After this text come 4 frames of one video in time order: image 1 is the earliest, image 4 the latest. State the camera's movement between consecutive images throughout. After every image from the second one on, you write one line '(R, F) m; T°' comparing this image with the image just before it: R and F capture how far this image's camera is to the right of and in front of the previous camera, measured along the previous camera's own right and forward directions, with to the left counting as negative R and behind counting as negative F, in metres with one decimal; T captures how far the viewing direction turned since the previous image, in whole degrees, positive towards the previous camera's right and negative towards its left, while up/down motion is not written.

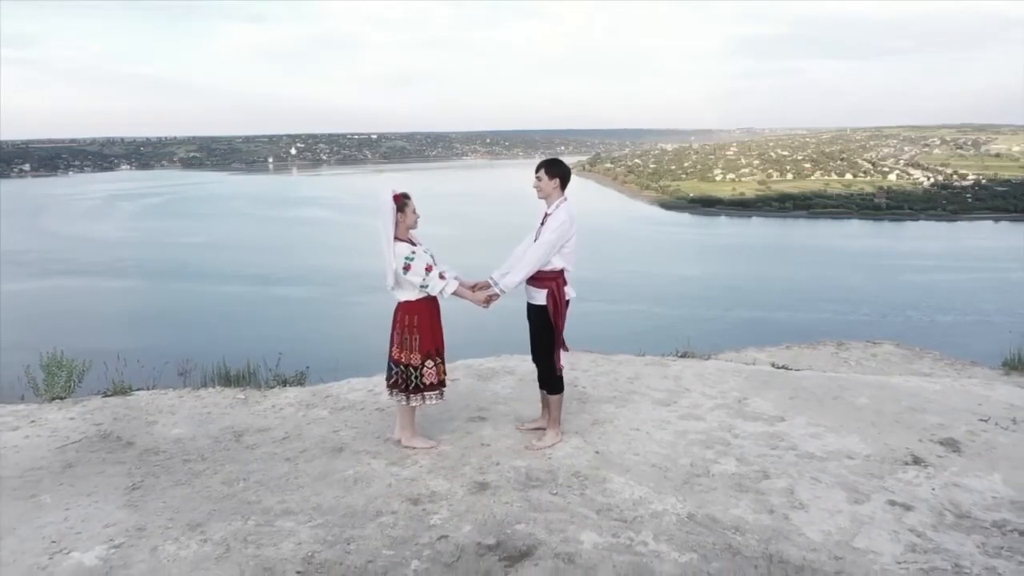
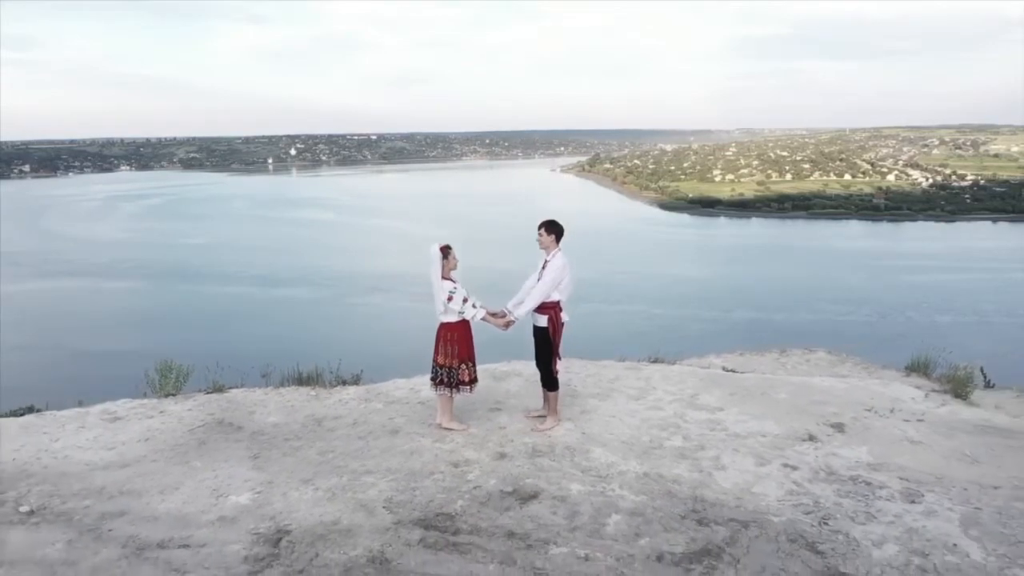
(0.0, -0.8) m; 0°
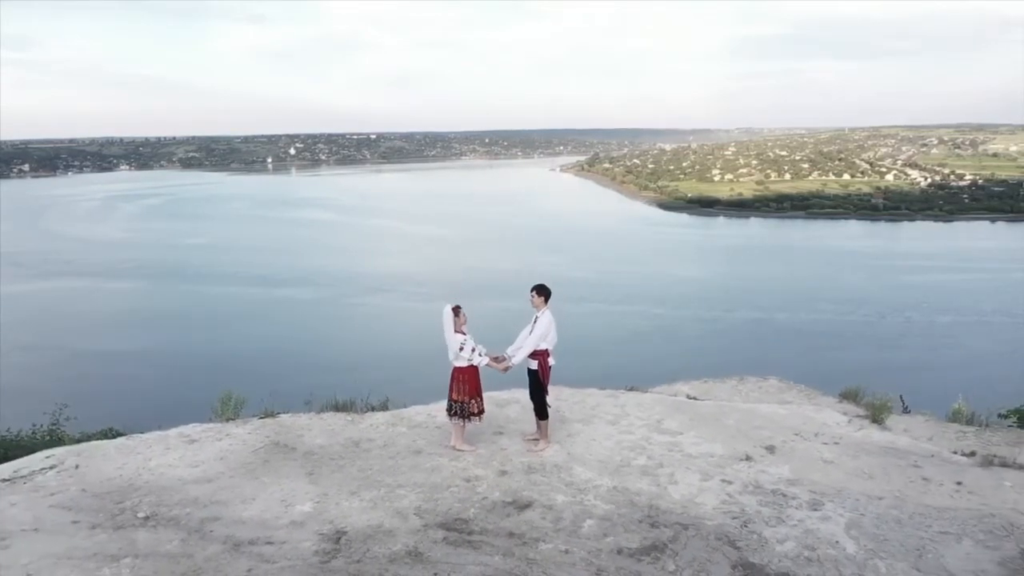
(0.0, -0.8) m; 0°
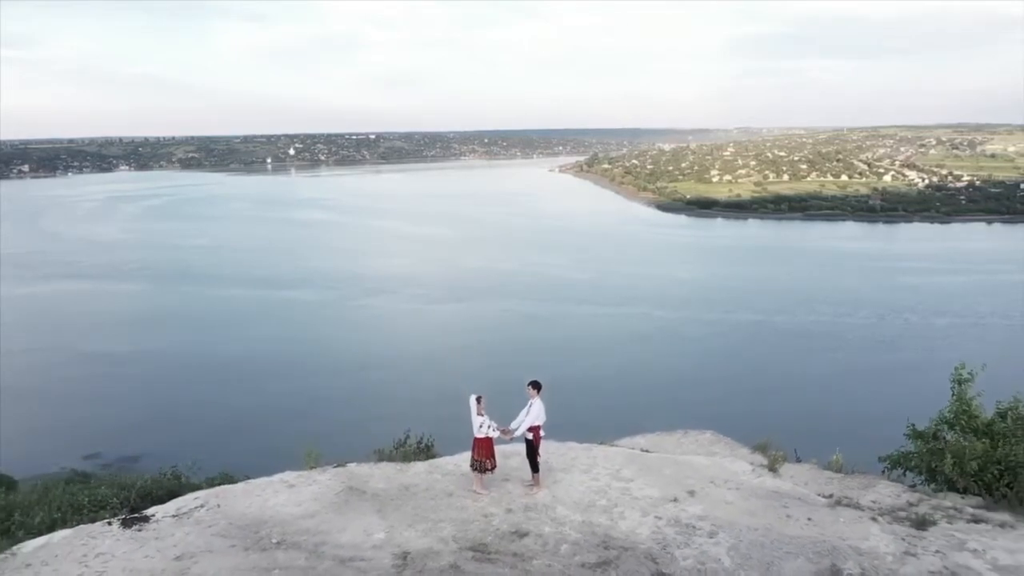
(0.0, -1.7) m; 0°
